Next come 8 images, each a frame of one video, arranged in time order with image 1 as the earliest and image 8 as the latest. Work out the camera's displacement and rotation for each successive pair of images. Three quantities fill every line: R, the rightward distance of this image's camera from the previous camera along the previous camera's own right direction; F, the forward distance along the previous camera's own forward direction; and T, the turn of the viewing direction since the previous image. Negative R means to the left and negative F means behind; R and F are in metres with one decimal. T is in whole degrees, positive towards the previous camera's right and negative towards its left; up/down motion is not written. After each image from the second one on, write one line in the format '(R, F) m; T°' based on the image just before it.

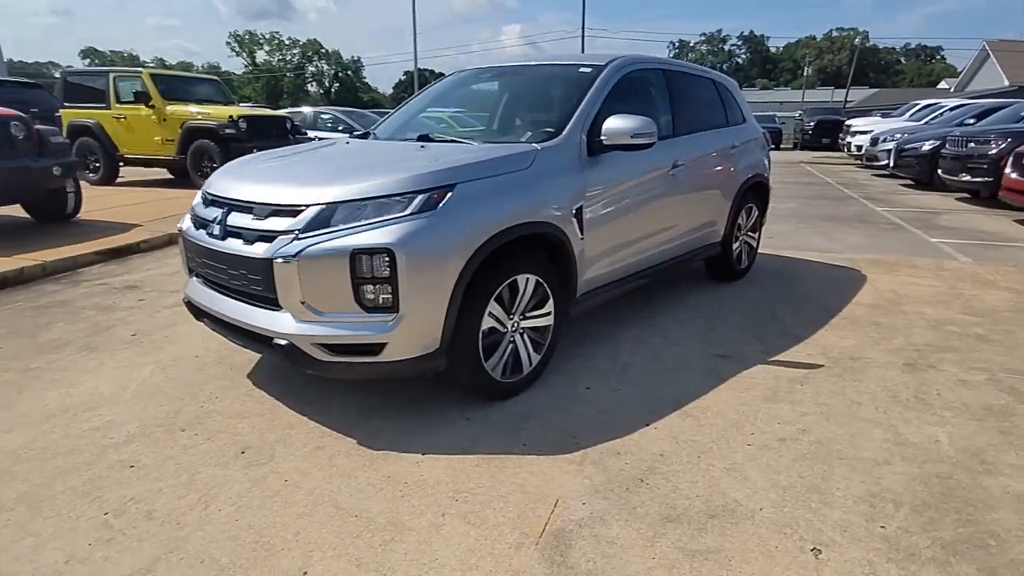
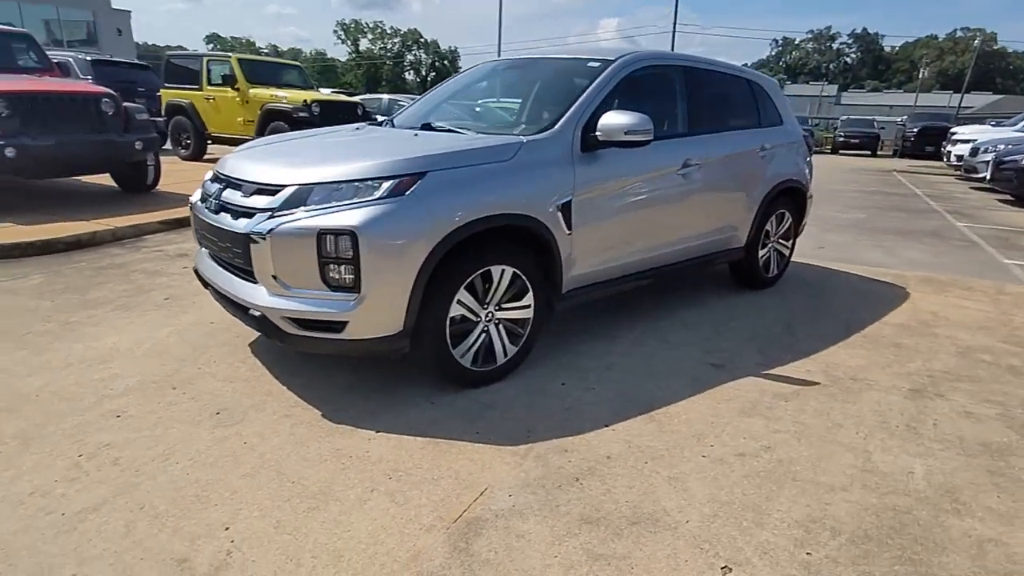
(+0.6, 0.0) m; -7°
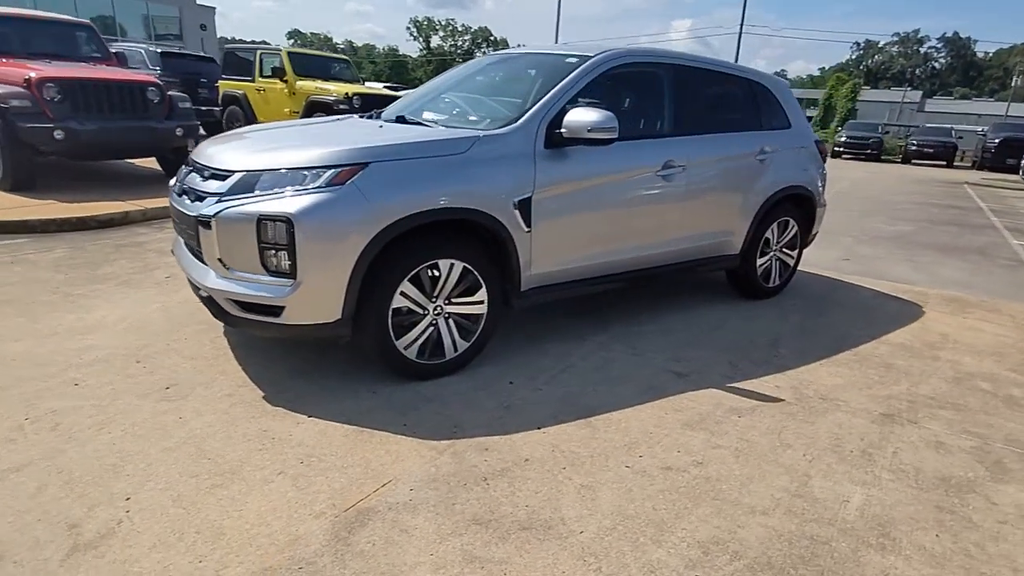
(+0.6, +0.1) m; -5°
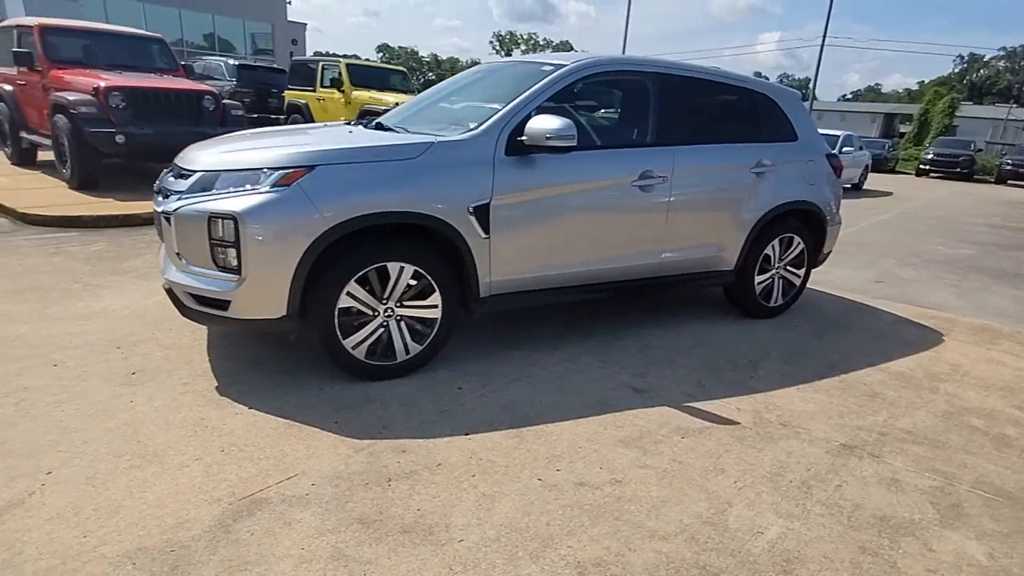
(+0.7, +0.1) m; -7°
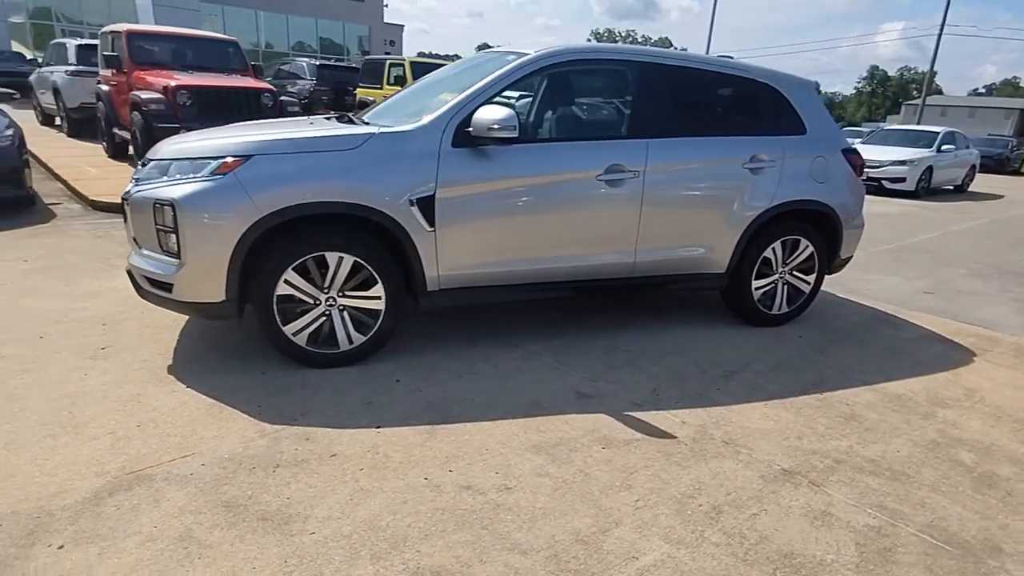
(+0.8, +0.2) m; -8°
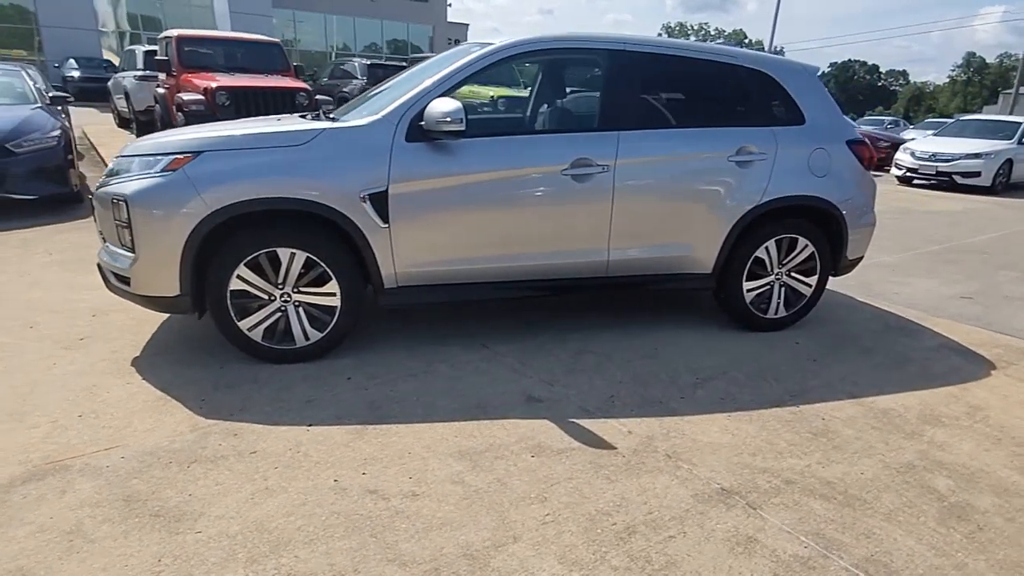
(+0.6, +0.2) m; -6°
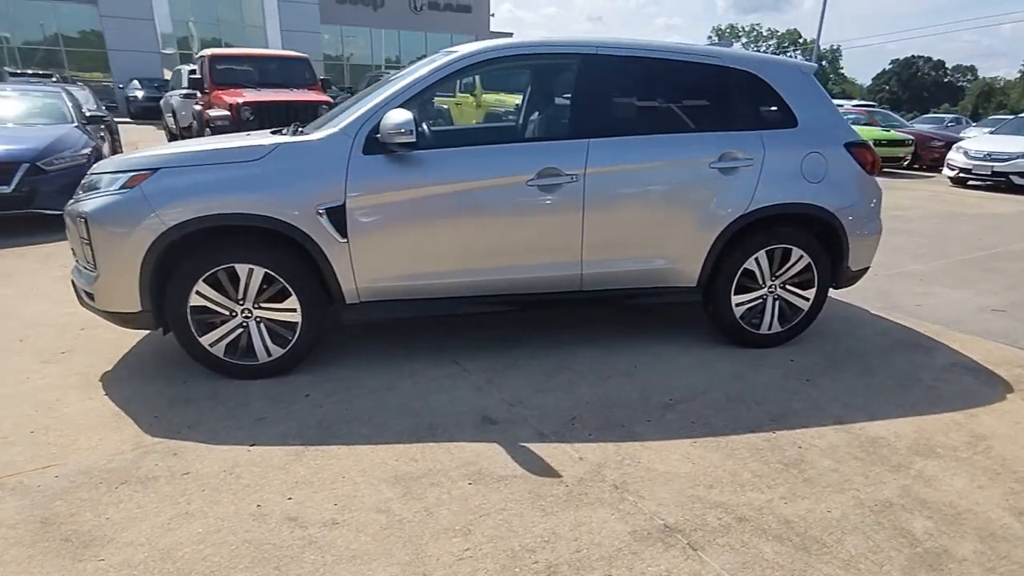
(+0.5, +0.2) m; -5°
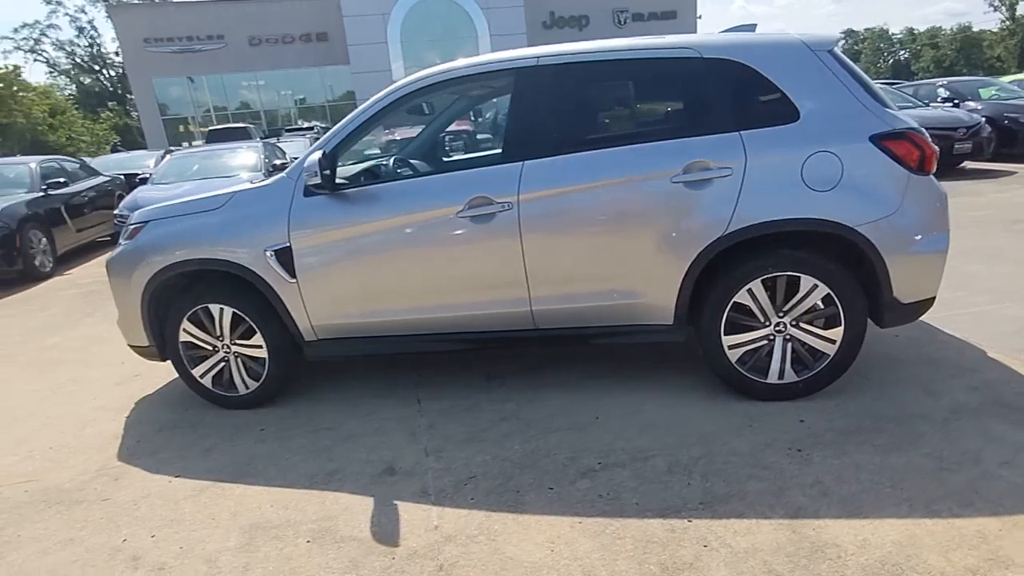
(+1.5, +0.6) m; -21°
